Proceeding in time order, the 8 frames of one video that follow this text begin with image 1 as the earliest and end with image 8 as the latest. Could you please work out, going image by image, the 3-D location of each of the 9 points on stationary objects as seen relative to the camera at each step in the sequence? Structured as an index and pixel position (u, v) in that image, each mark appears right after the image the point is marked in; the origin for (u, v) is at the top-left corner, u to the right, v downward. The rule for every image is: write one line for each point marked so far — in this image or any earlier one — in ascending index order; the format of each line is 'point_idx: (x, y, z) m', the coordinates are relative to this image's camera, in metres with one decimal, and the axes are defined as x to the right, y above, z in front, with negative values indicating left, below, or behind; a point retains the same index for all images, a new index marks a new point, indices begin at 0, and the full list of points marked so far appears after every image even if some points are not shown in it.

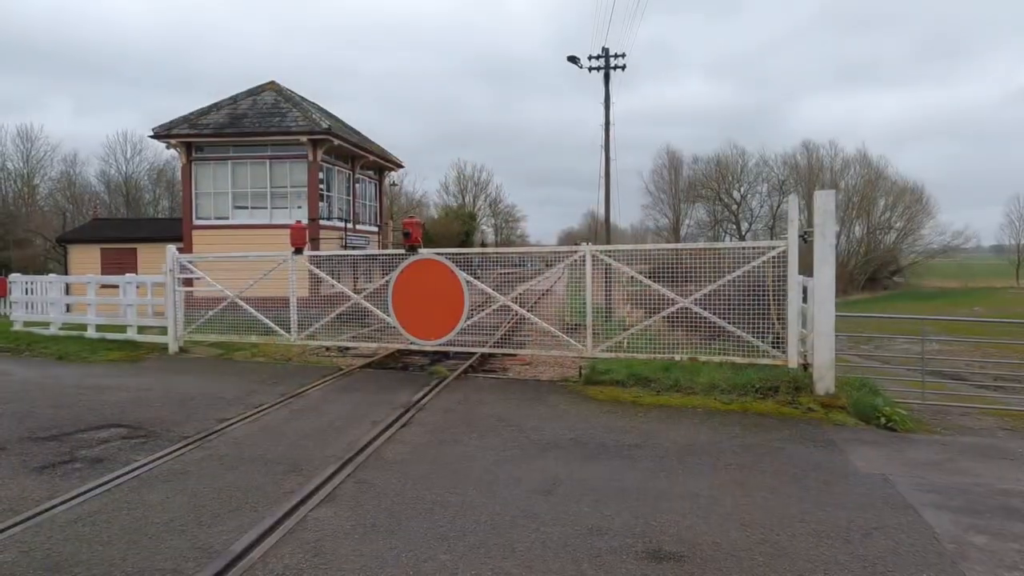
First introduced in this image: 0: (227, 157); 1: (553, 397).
0: (-7.0, +3.2, +16.4) m
1: (+0.5, -1.3, +7.7) m
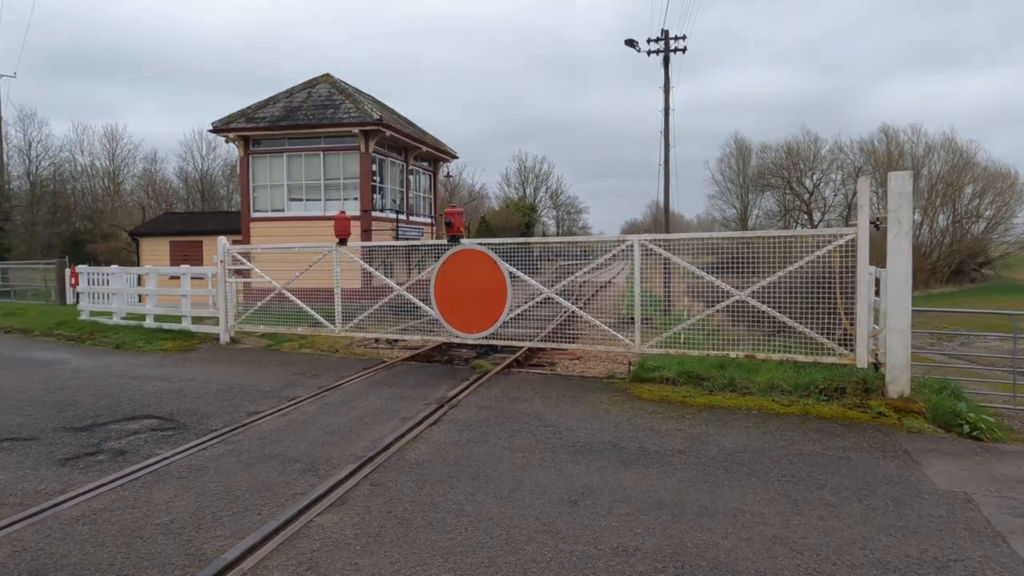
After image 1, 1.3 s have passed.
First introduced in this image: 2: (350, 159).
0: (-5.7, +3.4, +16.6) m
1: (+0.9, -1.2, +7.3) m
2: (-4.0, +3.2, +16.4) m
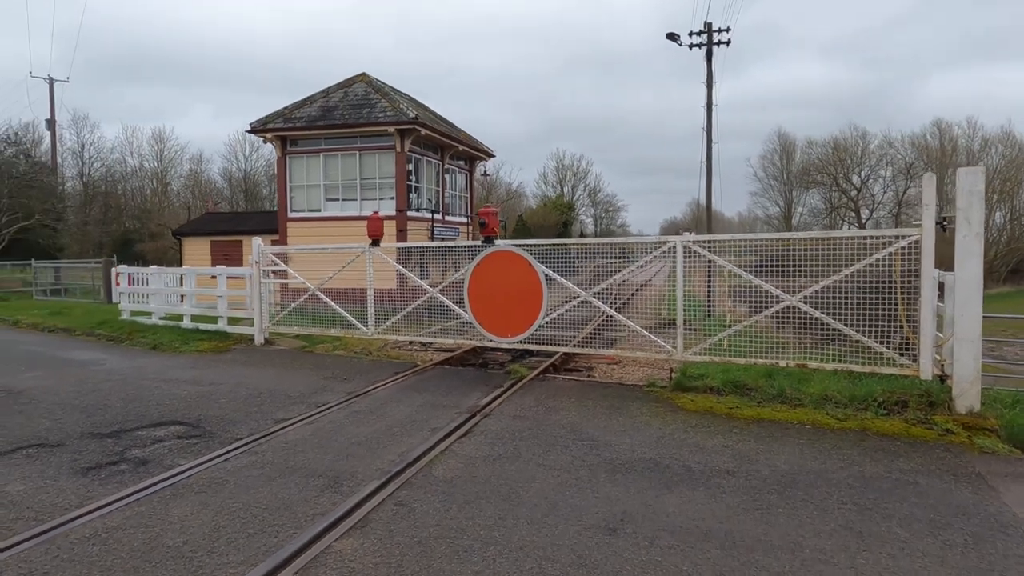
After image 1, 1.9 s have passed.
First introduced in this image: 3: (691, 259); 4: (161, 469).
0: (-4.8, +3.4, +16.6) m
1: (+1.3, -1.2, +6.9) m
2: (-3.1, +3.2, +16.3) m
3: (+2.1, +0.3, +7.8) m
4: (-2.6, -1.3, +4.9) m
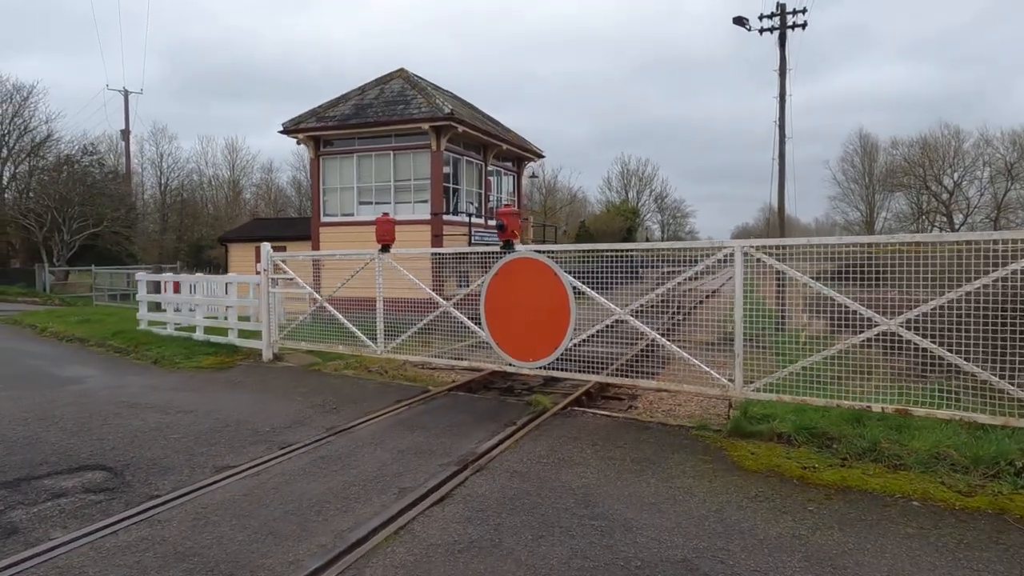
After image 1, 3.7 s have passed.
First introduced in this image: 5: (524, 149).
0: (-3.7, +3.2, +15.6) m
1: (+1.3, -1.4, +5.3) m
2: (-2.1, +3.0, +15.2) m
3: (+2.2, +0.2, +6.2) m
4: (-2.7, -1.4, +3.7) m
5: (+0.3, +3.9, +18.7) m
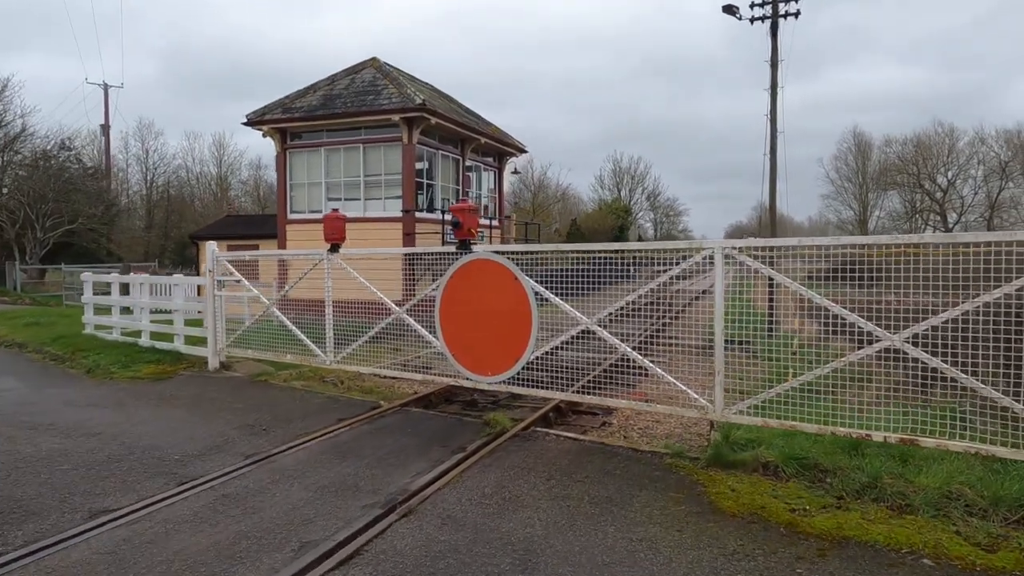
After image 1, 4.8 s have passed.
0: (-4.2, +3.2, +14.7) m
1: (+0.9, -1.4, +4.5) m
2: (-2.6, +2.9, +14.3) m
3: (+1.8, +0.1, +5.4) m
4: (-3.1, -1.5, +2.9) m
5: (-0.2, +3.9, +17.9) m
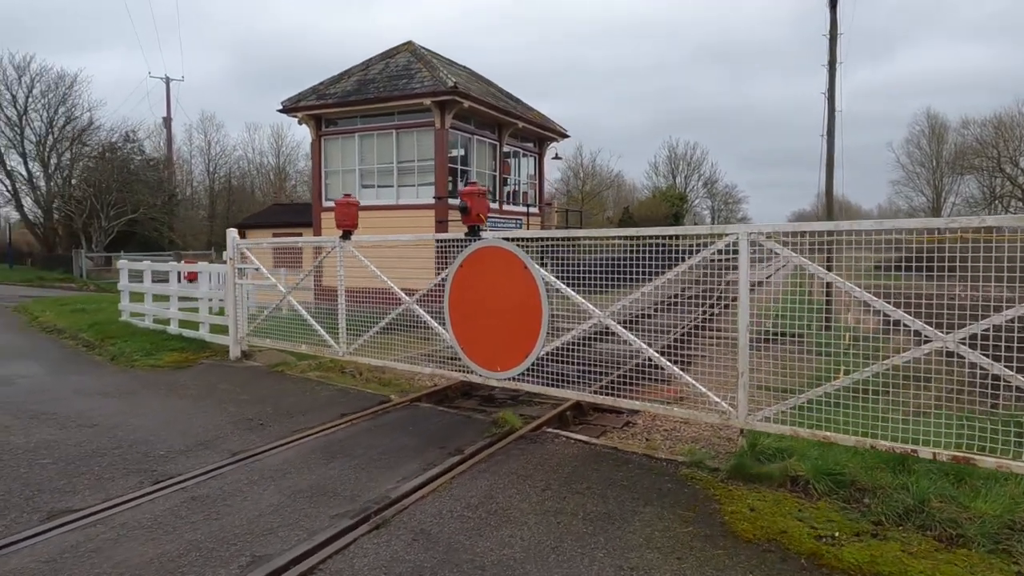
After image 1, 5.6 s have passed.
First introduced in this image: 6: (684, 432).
0: (-3.4, +3.5, +14.5) m
1: (+0.8, -1.4, +4.0) m
2: (-1.8, +3.2, +14.0) m
3: (+1.8, +0.2, +4.8) m
4: (-3.3, -1.4, +2.7) m
5: (+0.9, +4.2, +17.3) m
6: (+1.6, -1.3, +6.3) m
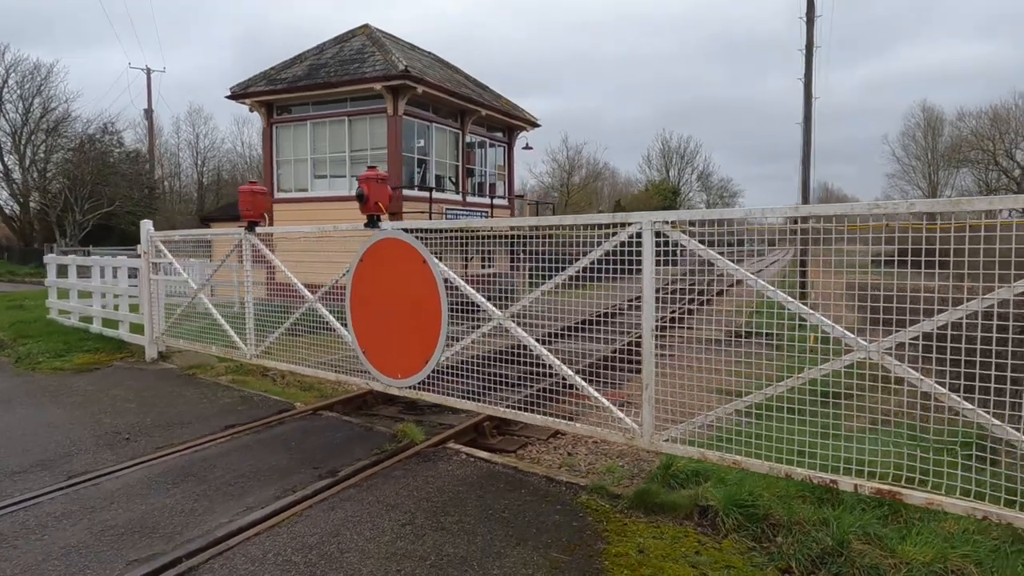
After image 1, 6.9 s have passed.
0: (-4.3, +3.6, +13.8) m
1: (0.0, -1.4, +3.4) m
2: (-2.6, +3.3, +13.3) m
3: (+1.0, +0.2, +4.1) m
4: (-4.1, -1.4, +2.0) m
5: (0.0, +4.3, +16.6) m
6: (+0.8, -1.2, +5.6) m
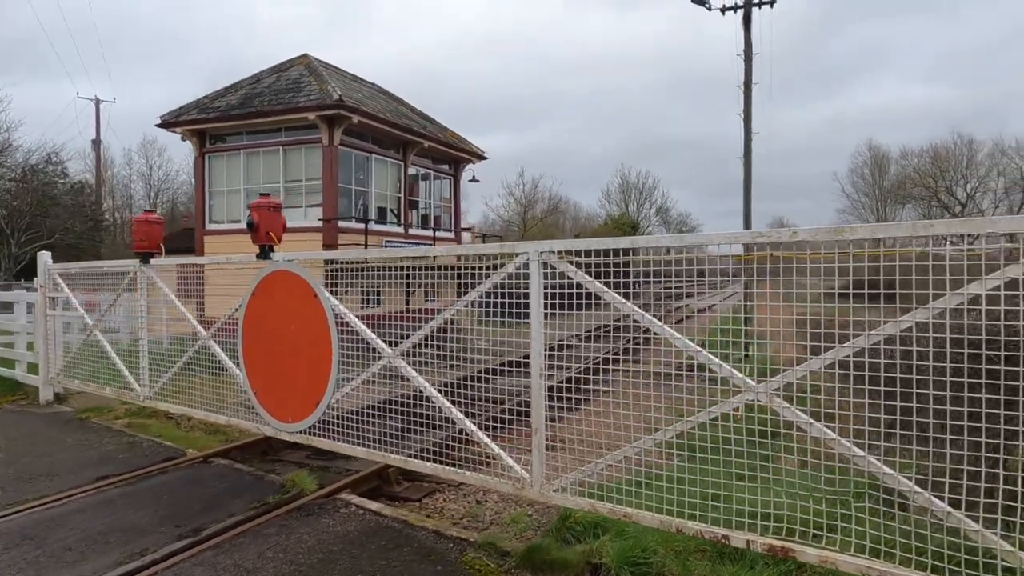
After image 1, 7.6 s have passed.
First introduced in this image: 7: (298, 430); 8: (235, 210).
0: (-5.5, +2.9, +13.4) m
1: (-0.6, -1.5, +2.9) m
2: (-3.8, +2.6, +12.9) m
3: (+0.3, 0.0, +3.8) m
4: (-4.7, -1.5, +1.4) m
5: (-1.3, +3.5, +16.4) m
6: (+0.1, -1.5, +5.2) m
7: (-1.6, -1.1, +5.1) m
8: (-5.6, +1.6, +13.6) m
